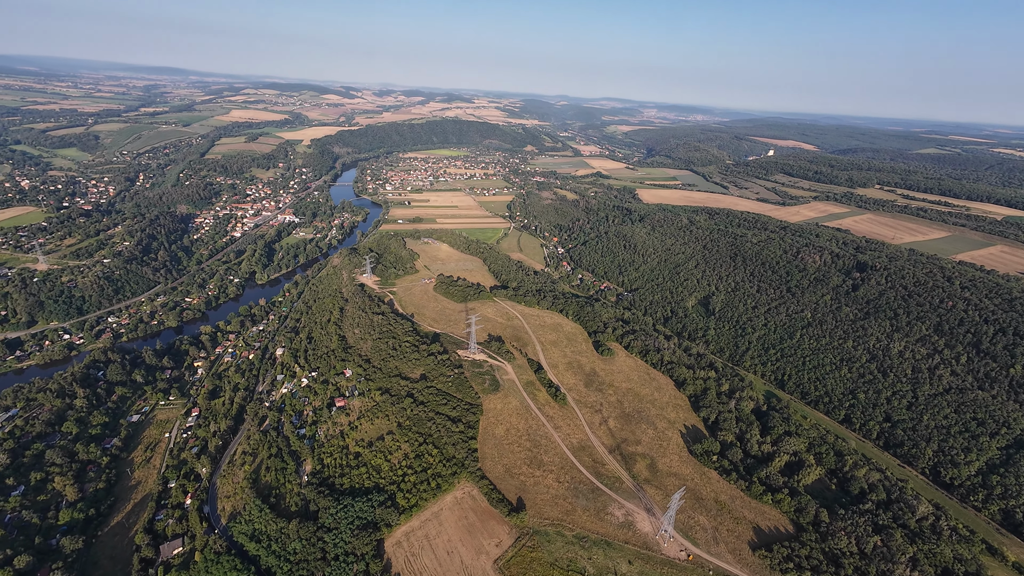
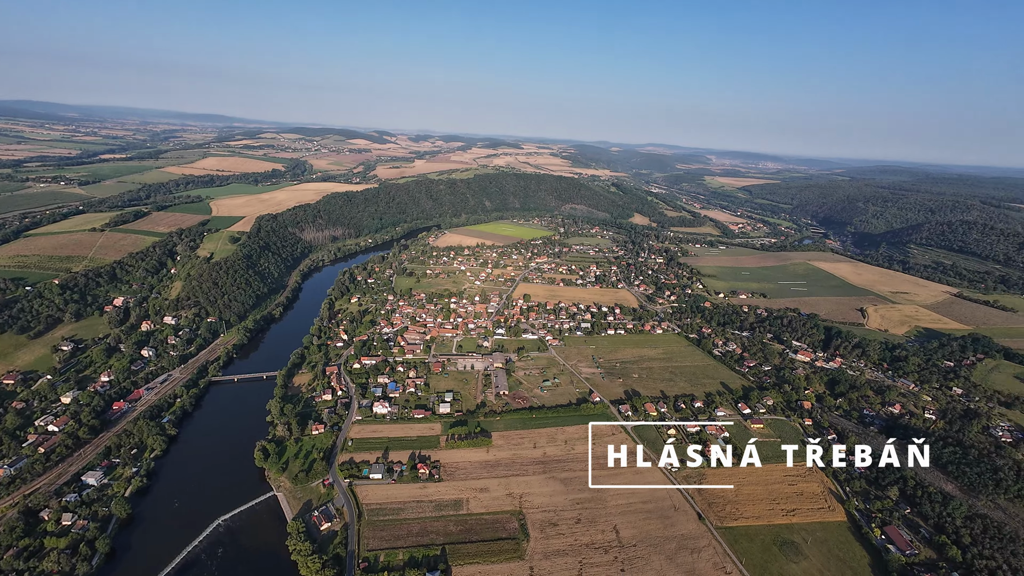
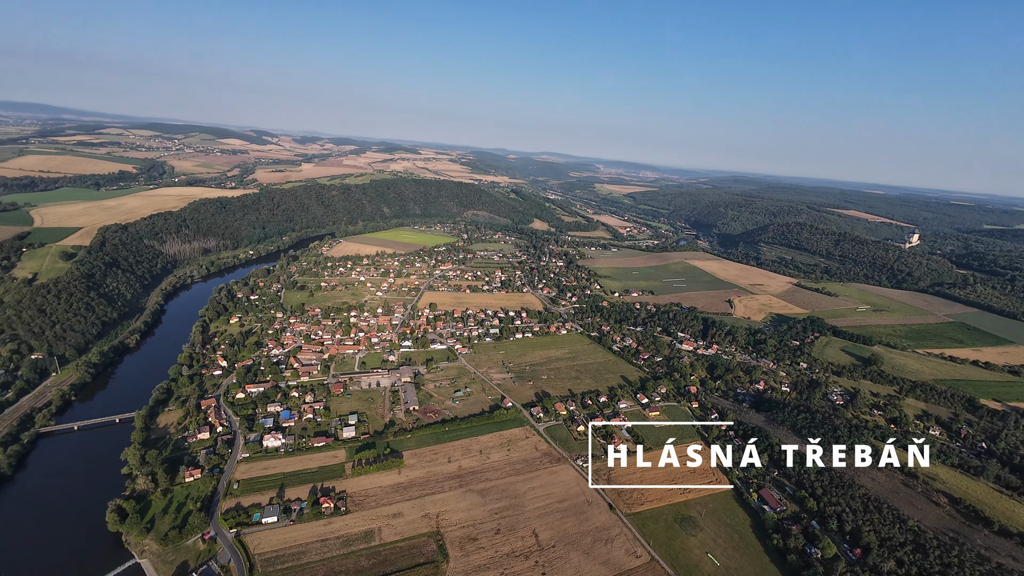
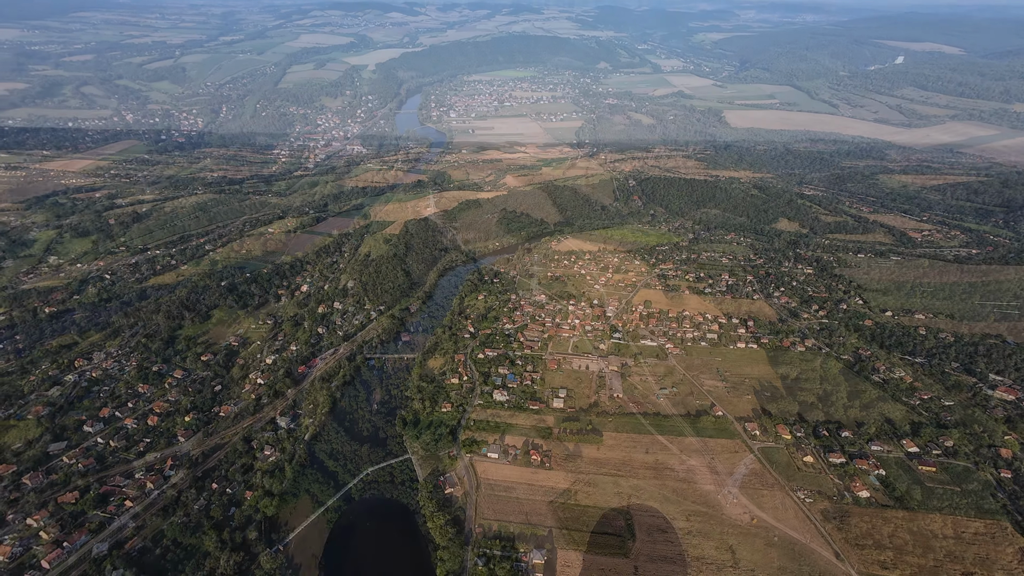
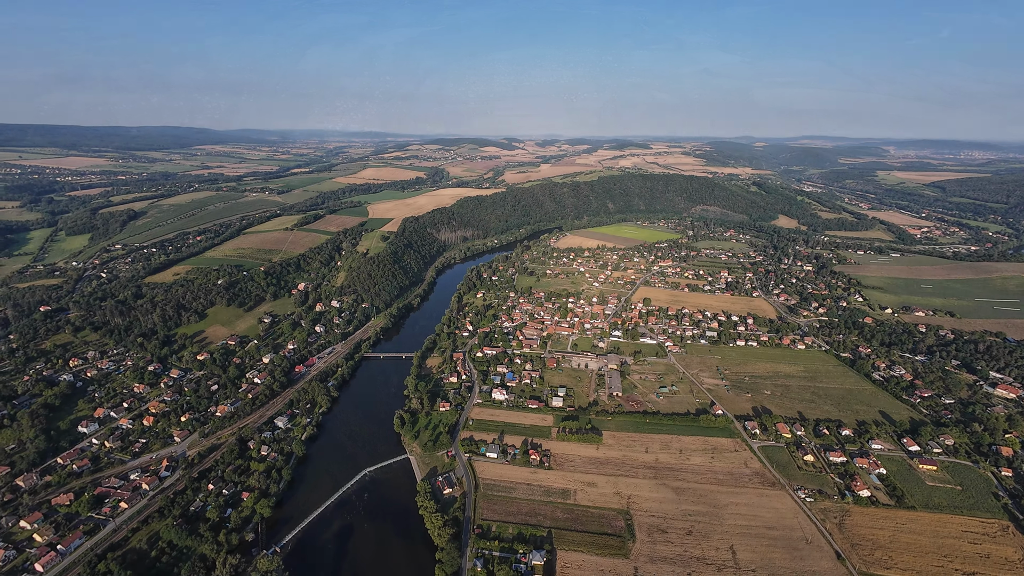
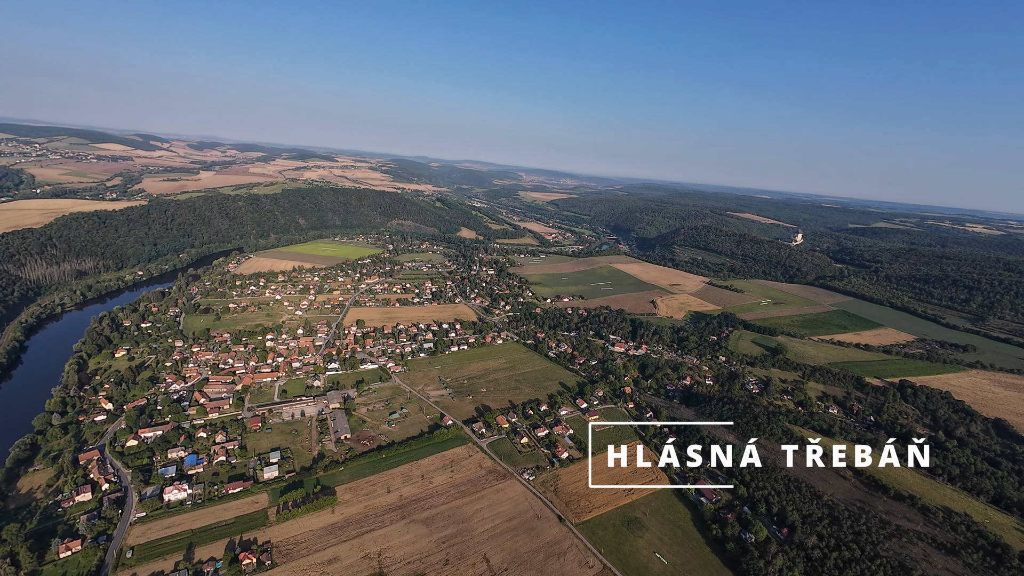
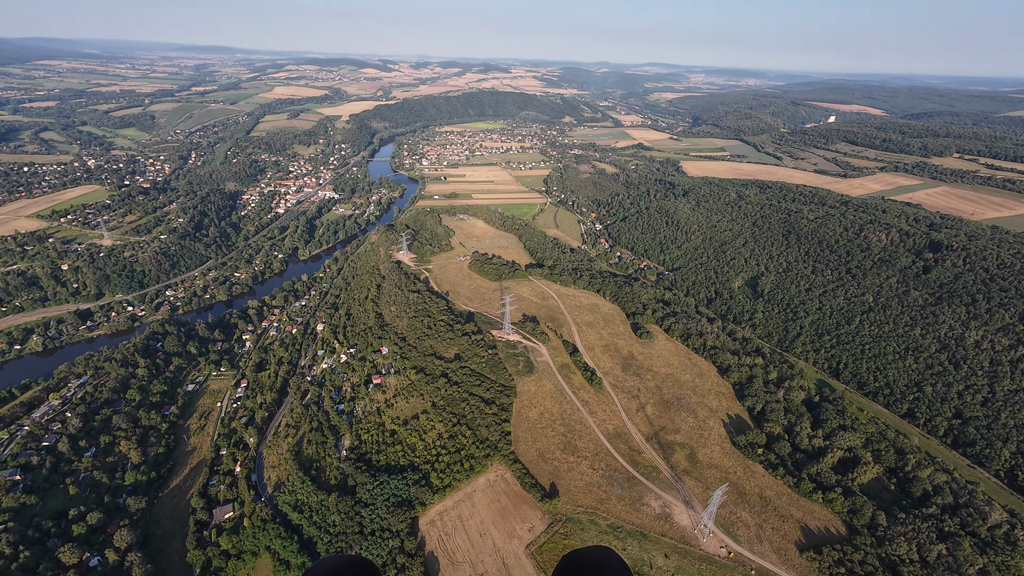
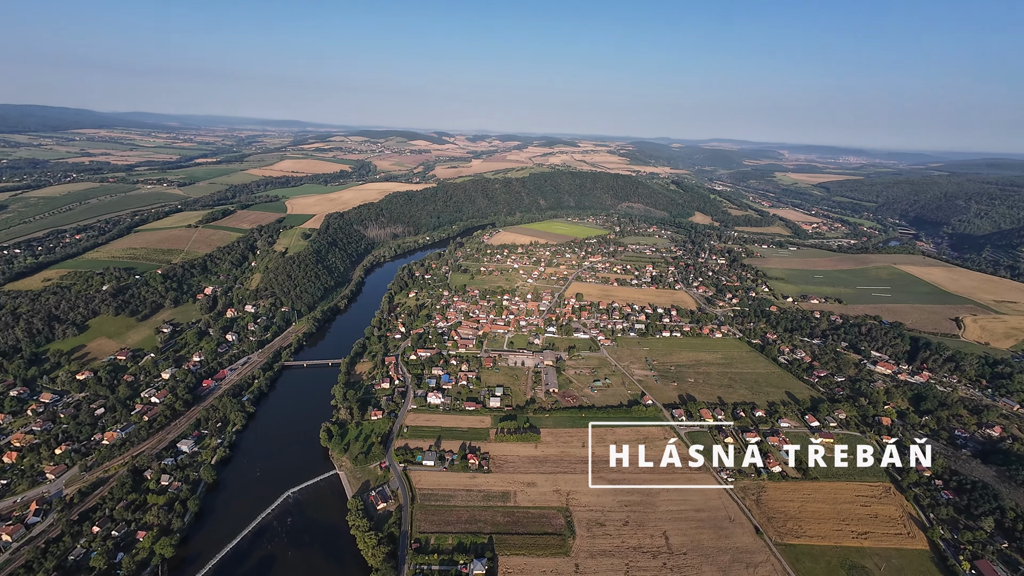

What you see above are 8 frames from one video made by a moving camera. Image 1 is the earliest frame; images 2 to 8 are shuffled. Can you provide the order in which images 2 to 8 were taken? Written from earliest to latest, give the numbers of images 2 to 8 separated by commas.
7, 4, 5, 8, 2, 3, 6
